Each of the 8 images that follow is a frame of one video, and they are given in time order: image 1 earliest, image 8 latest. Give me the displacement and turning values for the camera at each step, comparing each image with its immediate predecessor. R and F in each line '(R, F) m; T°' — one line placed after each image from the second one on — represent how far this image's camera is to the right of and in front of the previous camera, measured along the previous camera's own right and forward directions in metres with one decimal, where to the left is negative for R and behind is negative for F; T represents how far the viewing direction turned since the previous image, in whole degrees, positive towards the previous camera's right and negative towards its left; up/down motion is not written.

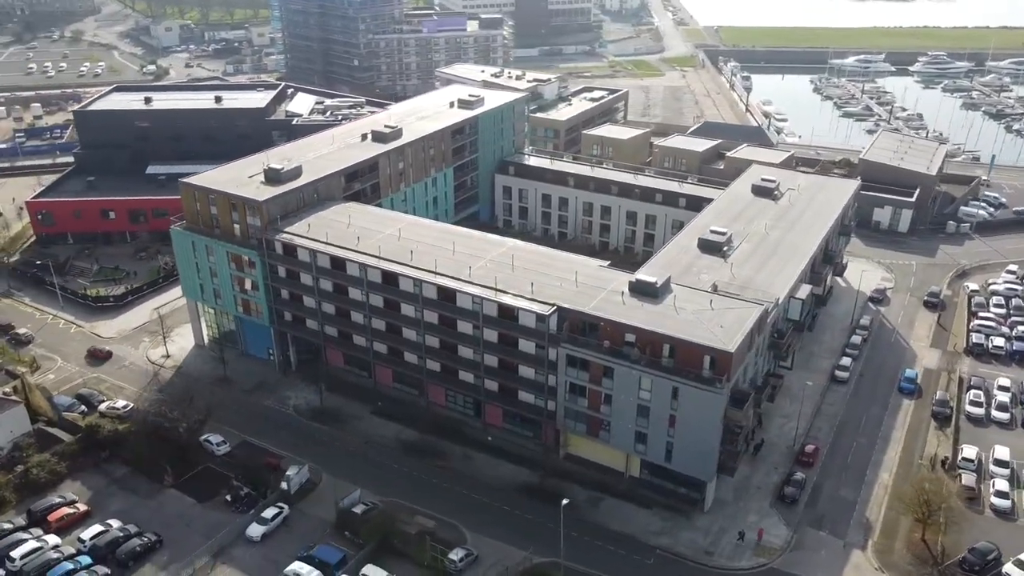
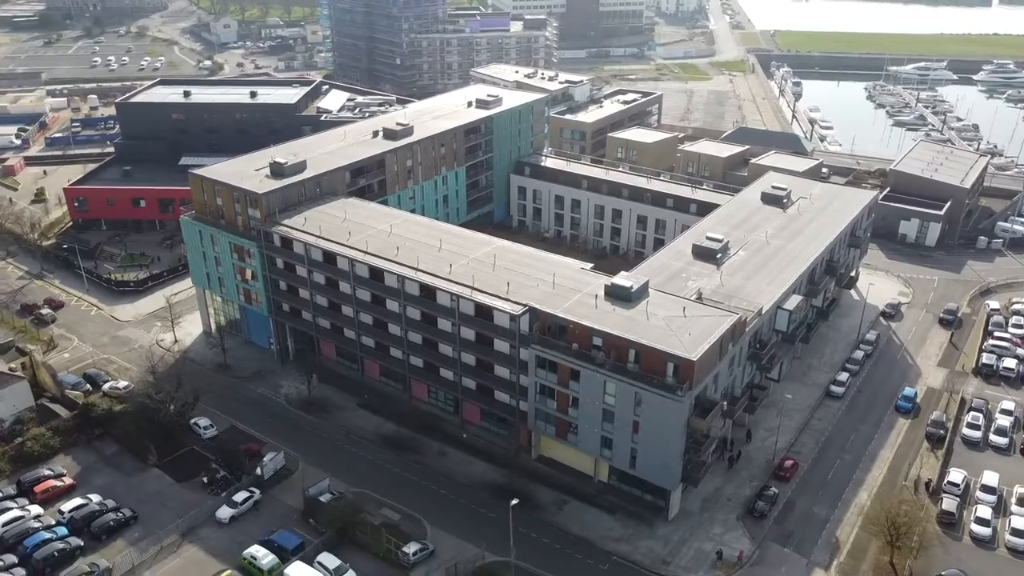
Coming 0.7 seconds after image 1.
(+5.0, 0.0) m; -4°
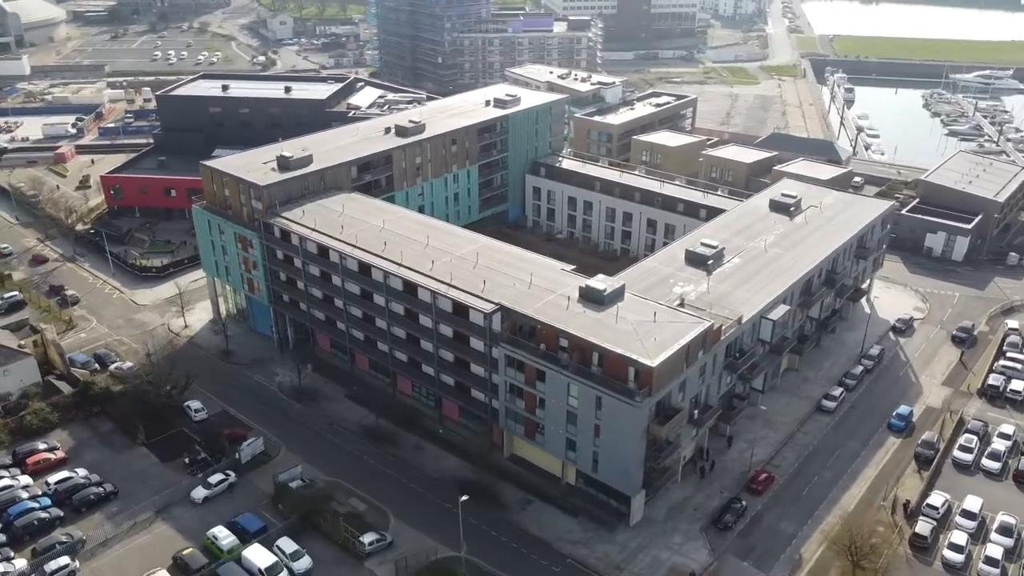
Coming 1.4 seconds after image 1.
(+5.0, 0.0) m; -4°
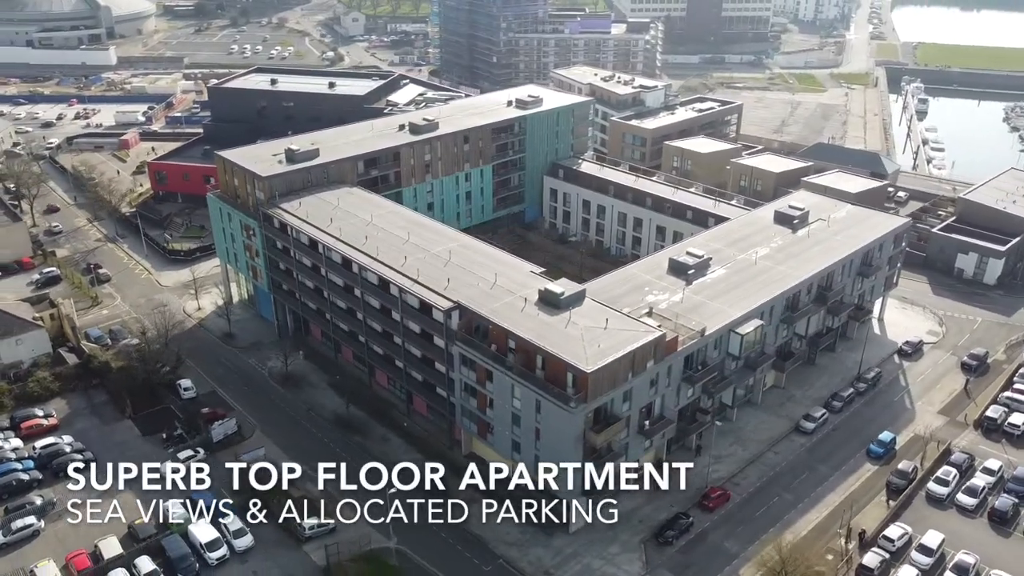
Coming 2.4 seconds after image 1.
(+7.1, +0.1) m; -6°
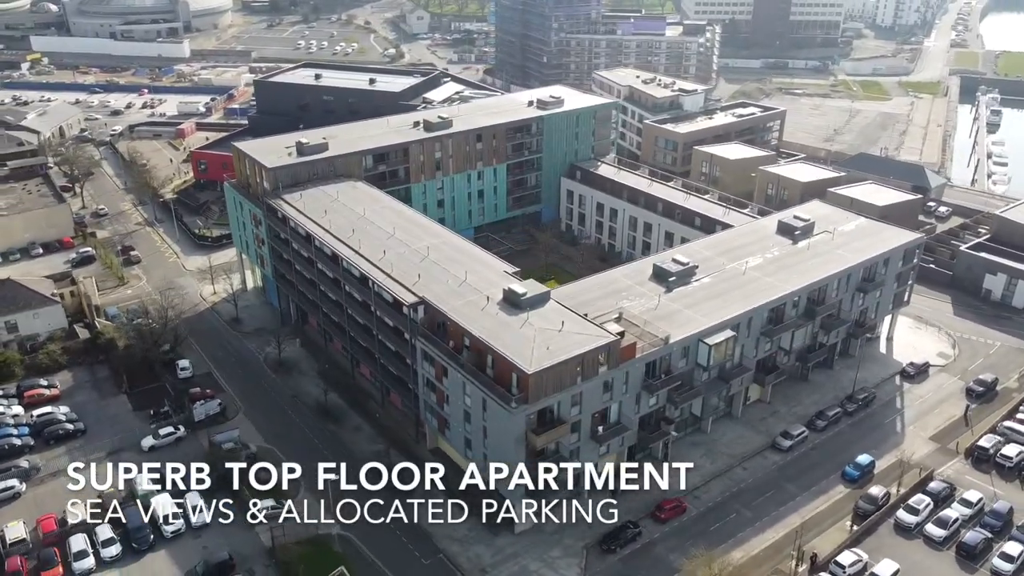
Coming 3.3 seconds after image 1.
(+6.5, +0.1) m; -5°
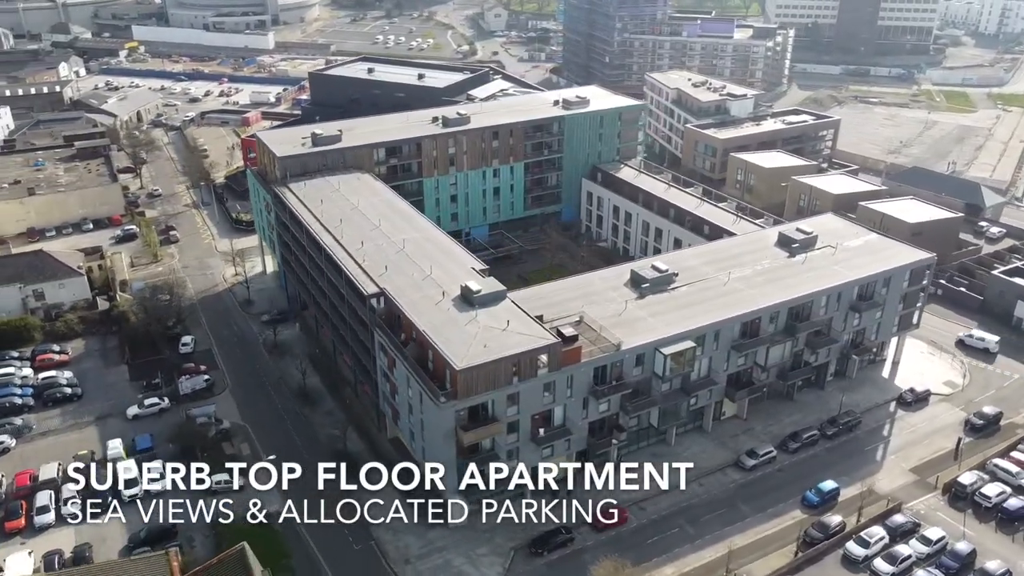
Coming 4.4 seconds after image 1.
(+7.9, +0.3) m; -7°
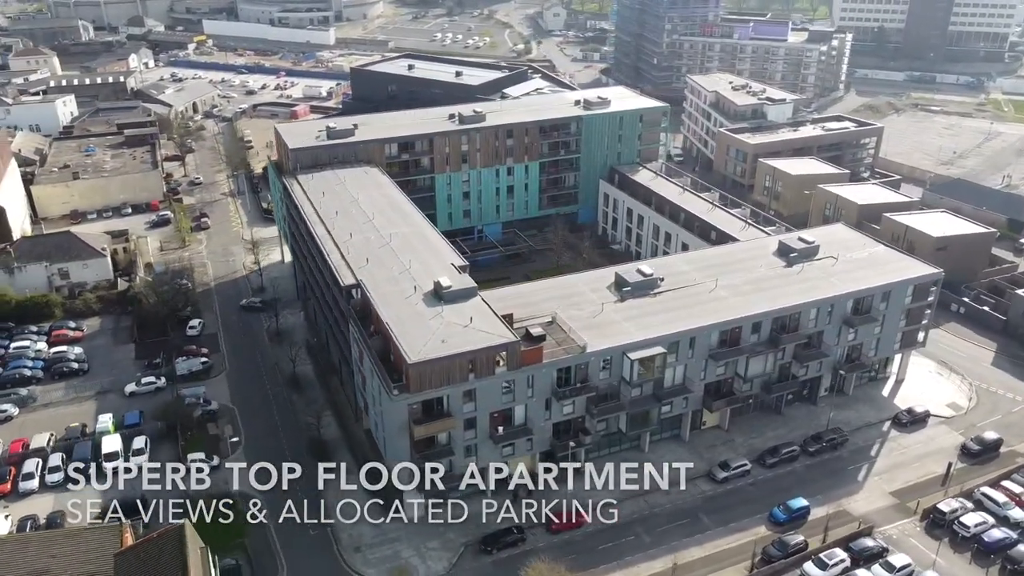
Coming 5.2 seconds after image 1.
(+5.7, +0.2) m; -5°
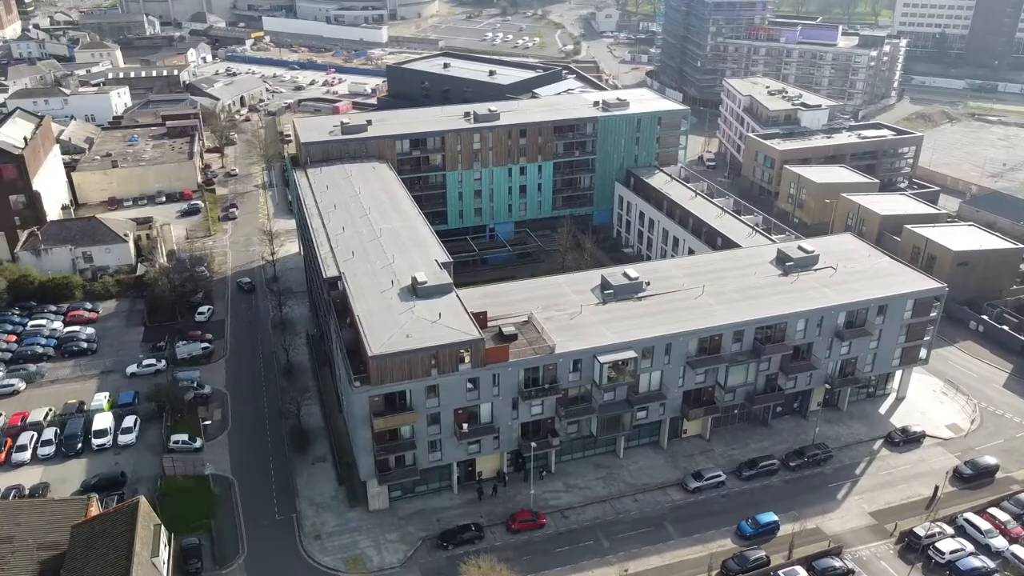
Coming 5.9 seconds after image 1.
(+5.0, +0.2) m; -4°
